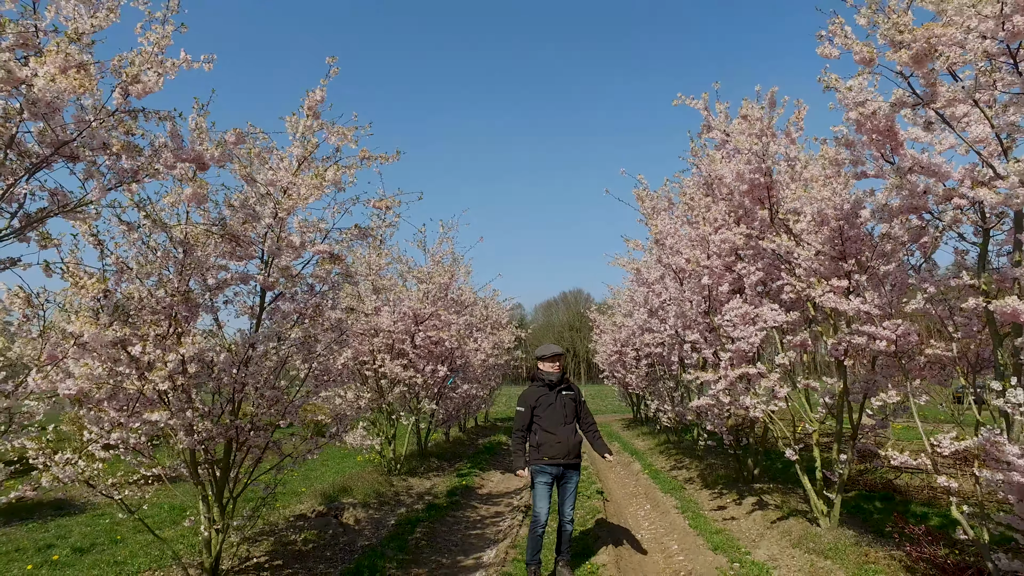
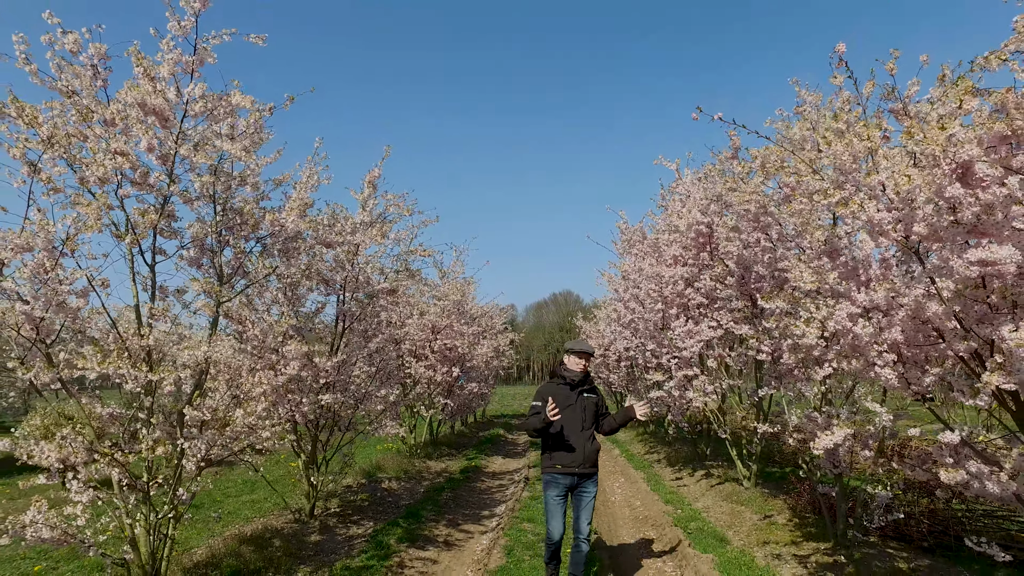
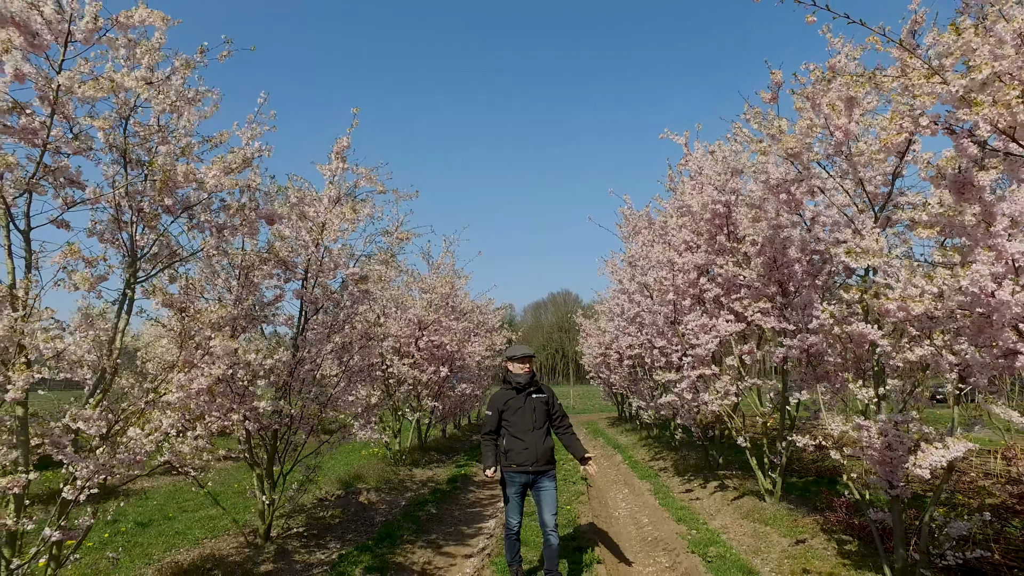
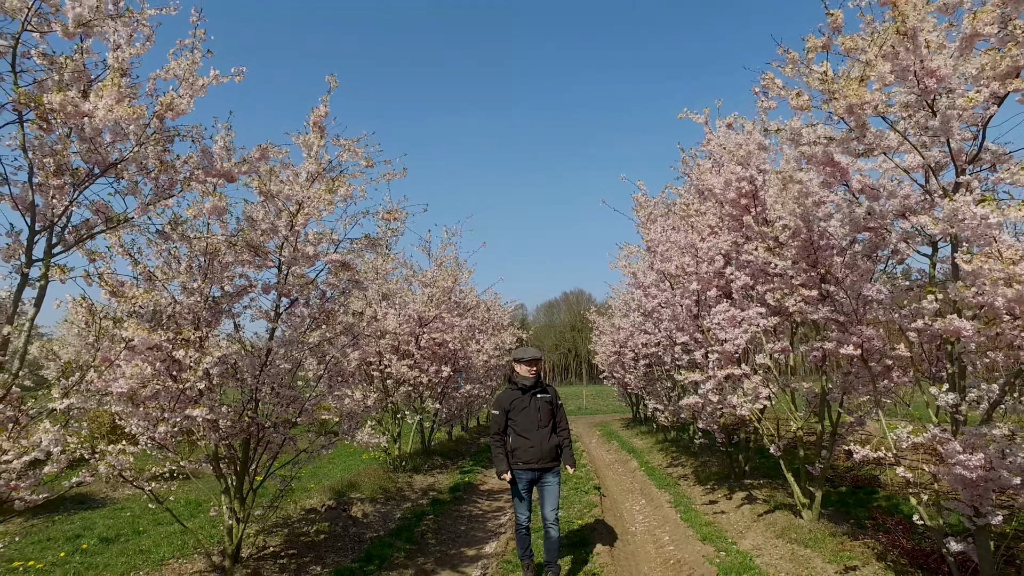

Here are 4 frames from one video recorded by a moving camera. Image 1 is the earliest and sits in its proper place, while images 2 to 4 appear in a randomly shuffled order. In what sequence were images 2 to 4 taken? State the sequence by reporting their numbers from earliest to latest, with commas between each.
4, 3, 2
